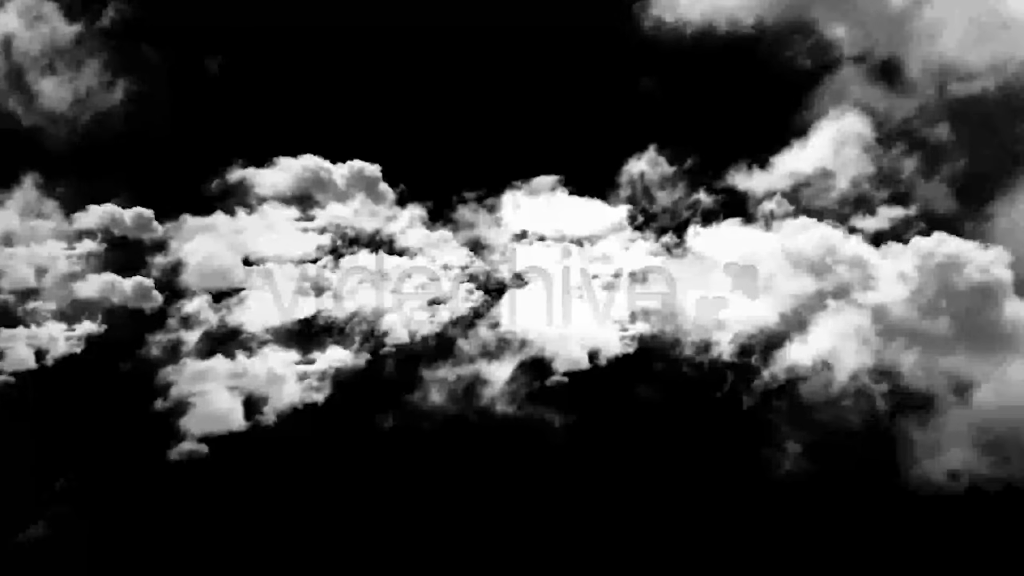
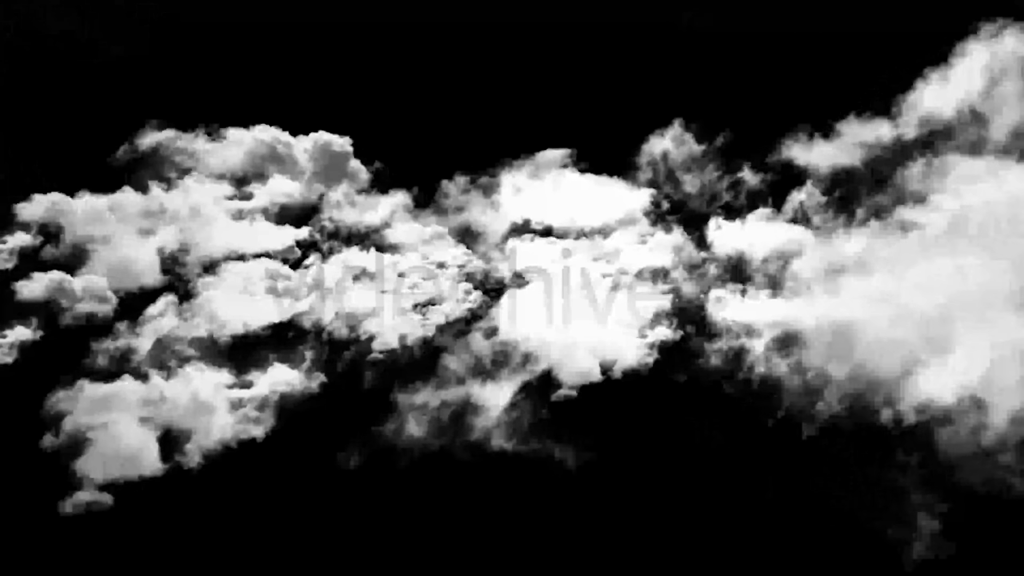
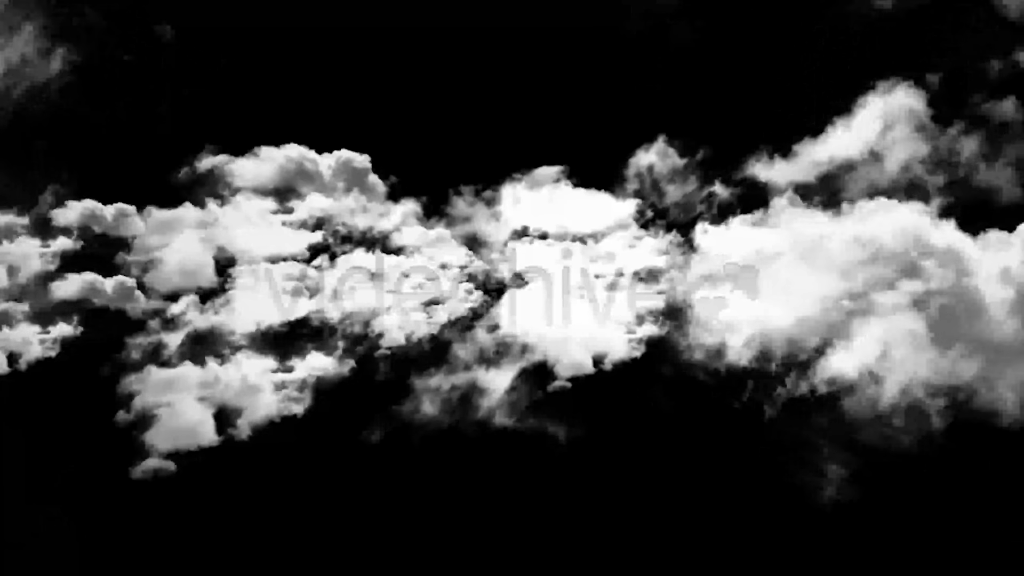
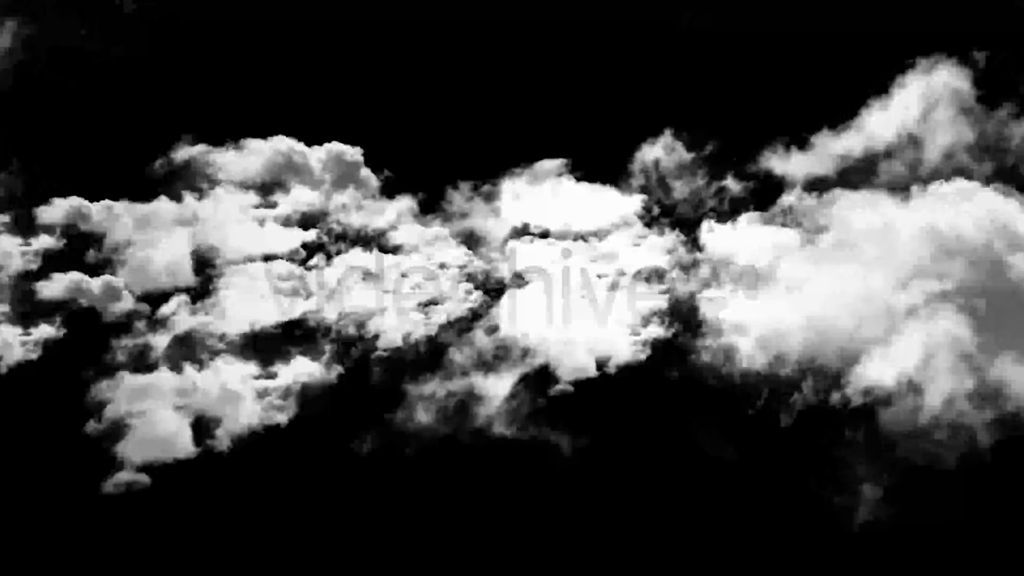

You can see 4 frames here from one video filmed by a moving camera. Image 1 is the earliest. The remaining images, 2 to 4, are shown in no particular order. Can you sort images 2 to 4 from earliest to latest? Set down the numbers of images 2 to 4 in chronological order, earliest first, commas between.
3, 4, 2
